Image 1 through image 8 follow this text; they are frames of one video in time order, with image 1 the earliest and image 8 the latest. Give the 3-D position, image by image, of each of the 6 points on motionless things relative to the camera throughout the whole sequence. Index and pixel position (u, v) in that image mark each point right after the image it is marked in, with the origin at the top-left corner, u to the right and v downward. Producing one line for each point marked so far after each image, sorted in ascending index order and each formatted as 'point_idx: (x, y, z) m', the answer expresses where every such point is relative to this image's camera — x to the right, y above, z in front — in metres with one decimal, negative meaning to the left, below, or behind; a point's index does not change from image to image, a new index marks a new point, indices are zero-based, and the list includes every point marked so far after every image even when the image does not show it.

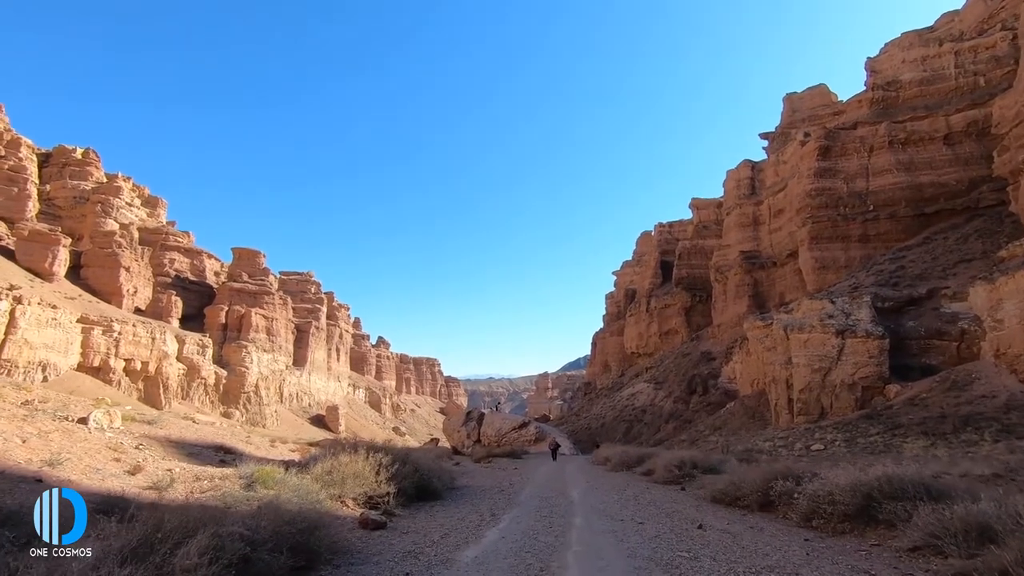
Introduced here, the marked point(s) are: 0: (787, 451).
0: (+7.7, -4.6, +15.4) m
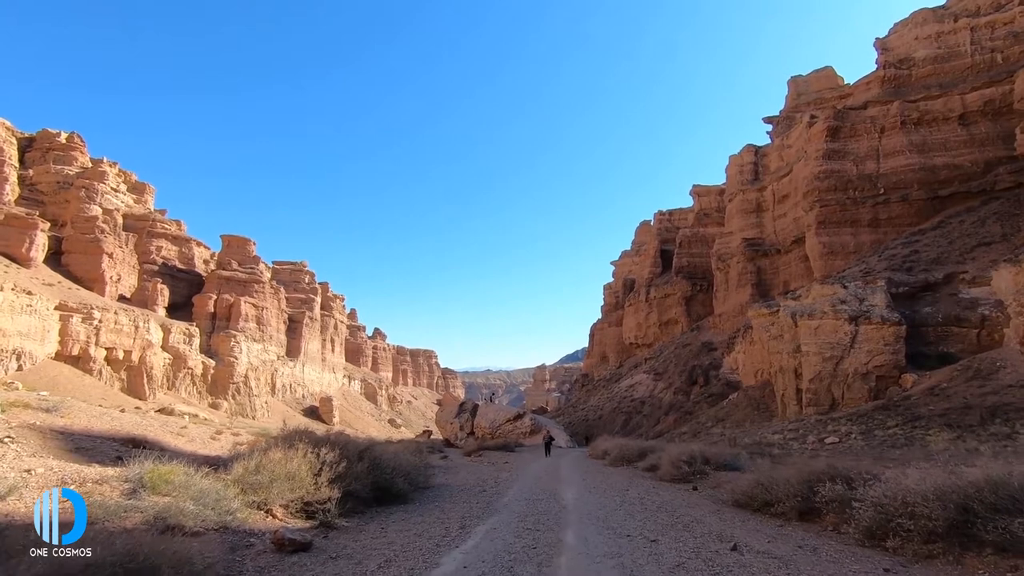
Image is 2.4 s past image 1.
0: (+7.5, -4.1, +14.4) m
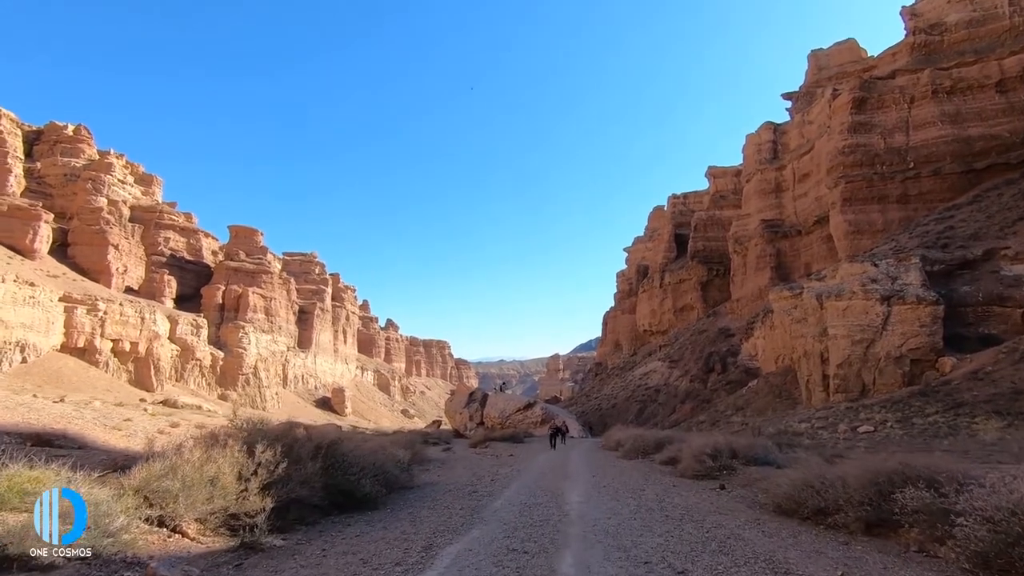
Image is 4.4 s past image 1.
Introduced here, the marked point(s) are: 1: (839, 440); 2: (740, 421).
0: (+7.7, -3.5, +13.3) m
1: (+7.5, -3.5, +12.6) m
2: (+8.1, -4.7, +19.5) m
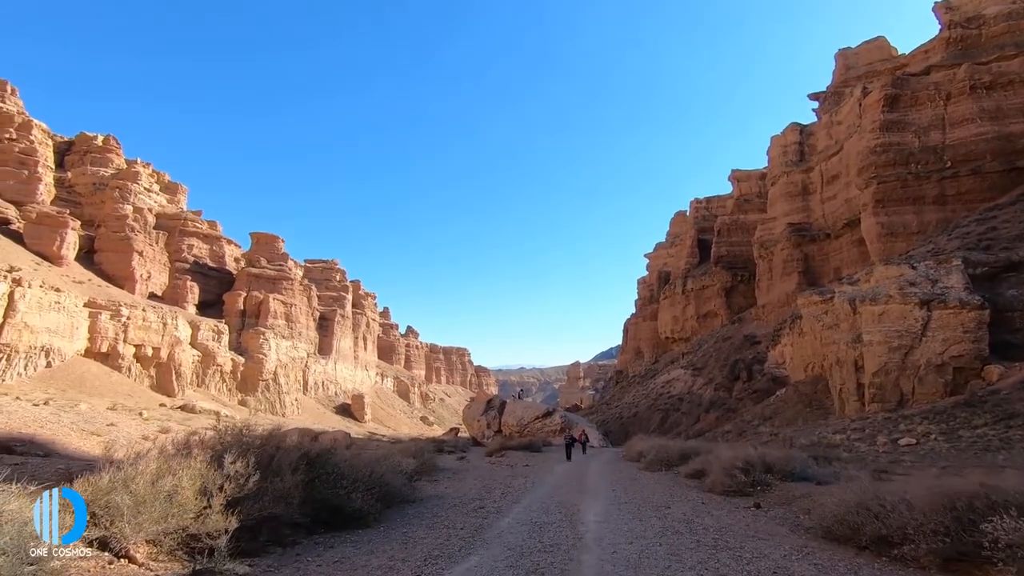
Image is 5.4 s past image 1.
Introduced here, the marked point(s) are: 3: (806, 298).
0: (+8.1, -3.6, +12.5) m
1: (+7.9, -3.6, +11.8) m
2: (+8.7, -4.9, +18.7) m
3: (+10.6, -0.3, +19.9) m
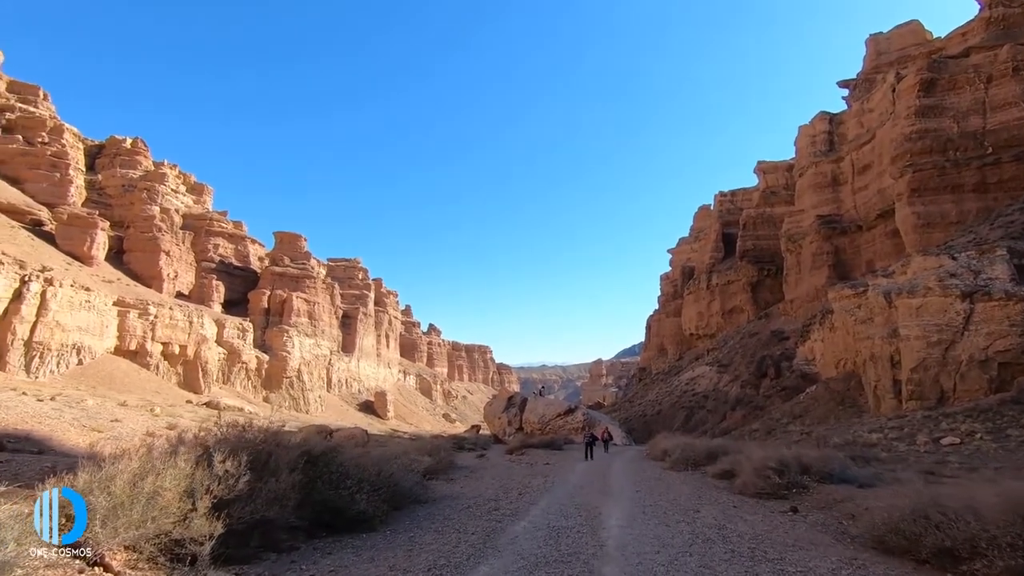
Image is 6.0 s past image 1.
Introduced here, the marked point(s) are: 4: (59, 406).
0: (+8.5, -3.4, +11.9) m
1: (+8.3, -3.4, +11.2) m
2: (+9.4, -4.7, +18.1) m
3: (+11.4, -0.1, +19.2) m
4: (-13.1, -3.5, +15.9) m
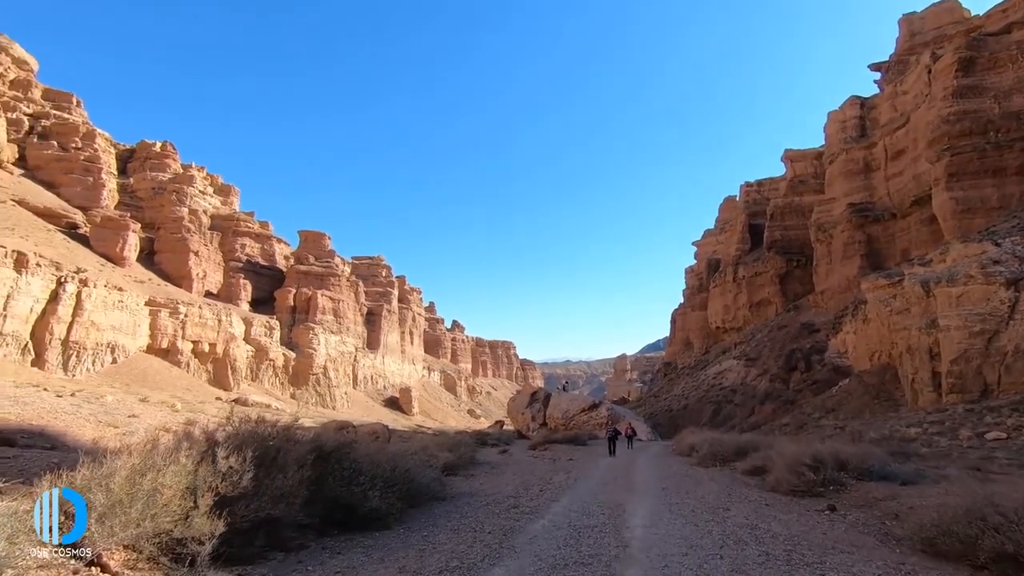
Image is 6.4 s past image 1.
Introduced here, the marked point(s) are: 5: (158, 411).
0: (+9.0, -3.2, +11.4) m
1: (+8.8, -3.1, +10.7) m
2: (+10.2, -4.4, +17.5) m
3: (+12.1, +0.2, +18.5) m
4: (-12.5, -3.5, +16.2) m
5: (-11.8, -4.1, +18.4) m
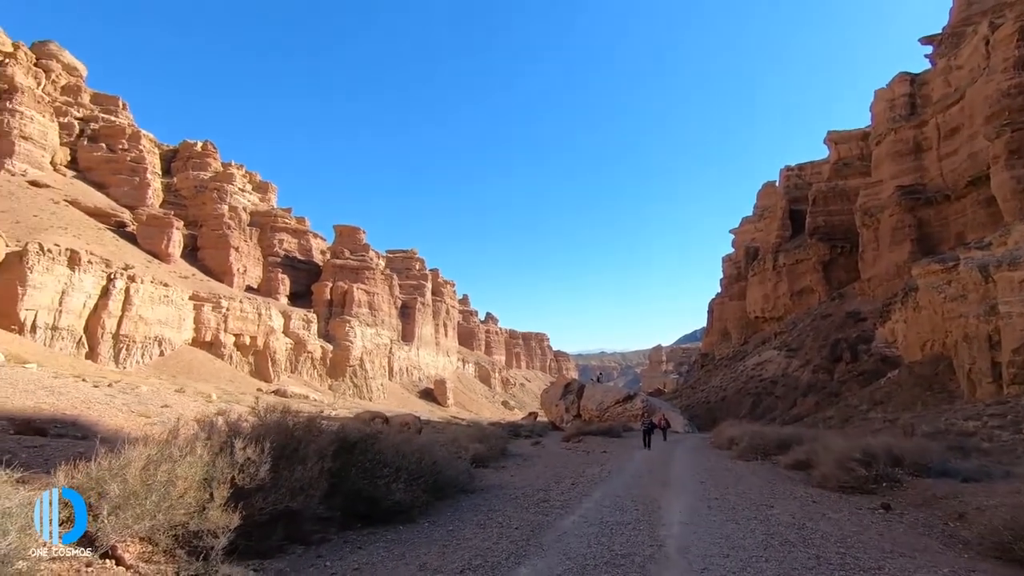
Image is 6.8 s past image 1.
0: (+9.6, -2.9, +10.7) m
1: (+9.4, -2.8, +10.0) m
2: (+11.2, -4.0, +16.8) m
3: (+13.1, +0.7, +17.6) m
4: (-11.5, -3.3, +16.9) m
5: (-10.6, -3.9, +19.0) m
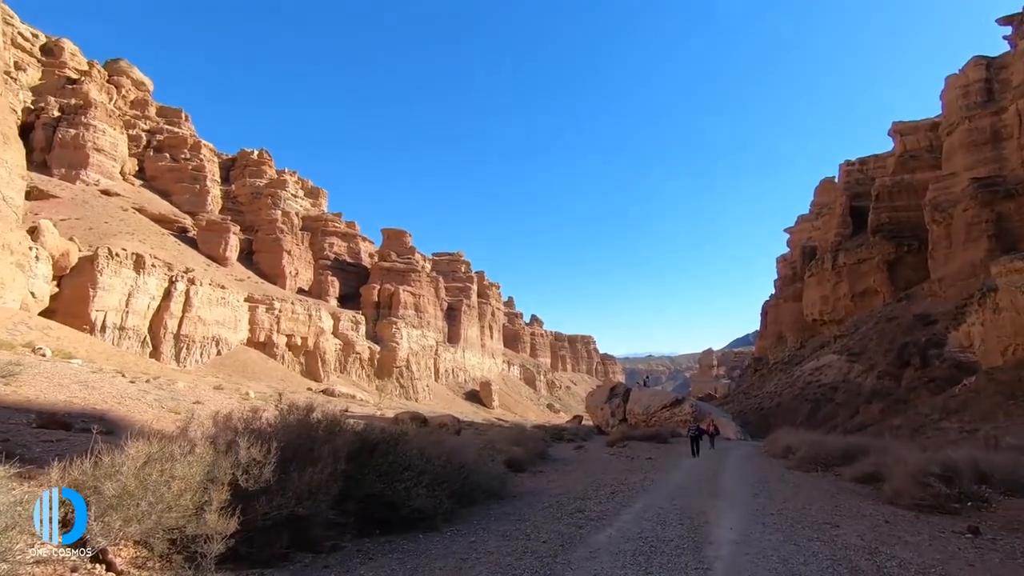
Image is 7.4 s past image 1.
0: (+10.4, -2.8, +9.6) m
1: (+10.1, -2.8, +9.0) m
2: (+12.5, -3.9, +15.5) m
3: (+14.4, +0.7, +16.2) m
4: (-10.1, -3.4, +17.5) m
5: (-9.1, -3.9, +19.5) m
